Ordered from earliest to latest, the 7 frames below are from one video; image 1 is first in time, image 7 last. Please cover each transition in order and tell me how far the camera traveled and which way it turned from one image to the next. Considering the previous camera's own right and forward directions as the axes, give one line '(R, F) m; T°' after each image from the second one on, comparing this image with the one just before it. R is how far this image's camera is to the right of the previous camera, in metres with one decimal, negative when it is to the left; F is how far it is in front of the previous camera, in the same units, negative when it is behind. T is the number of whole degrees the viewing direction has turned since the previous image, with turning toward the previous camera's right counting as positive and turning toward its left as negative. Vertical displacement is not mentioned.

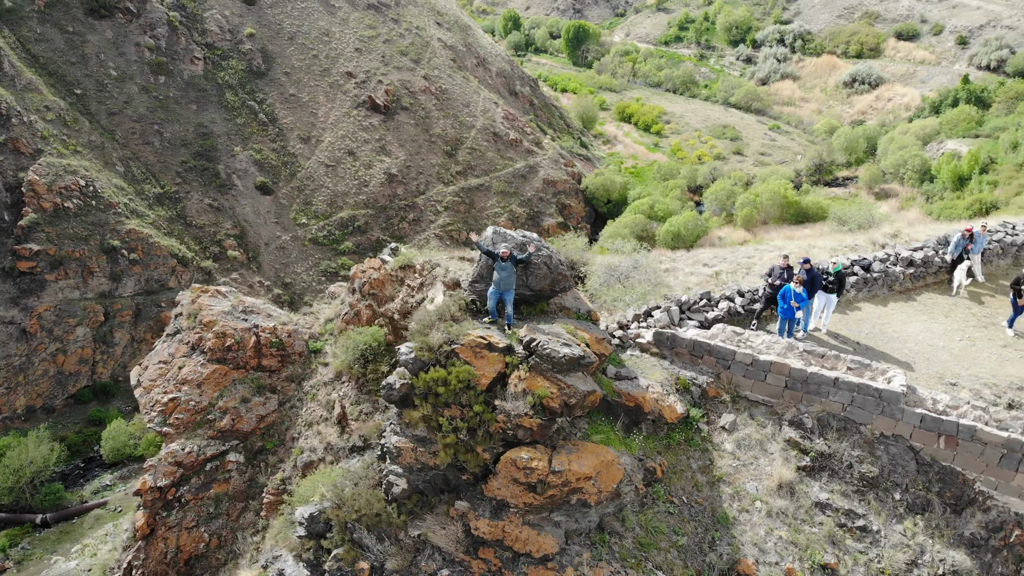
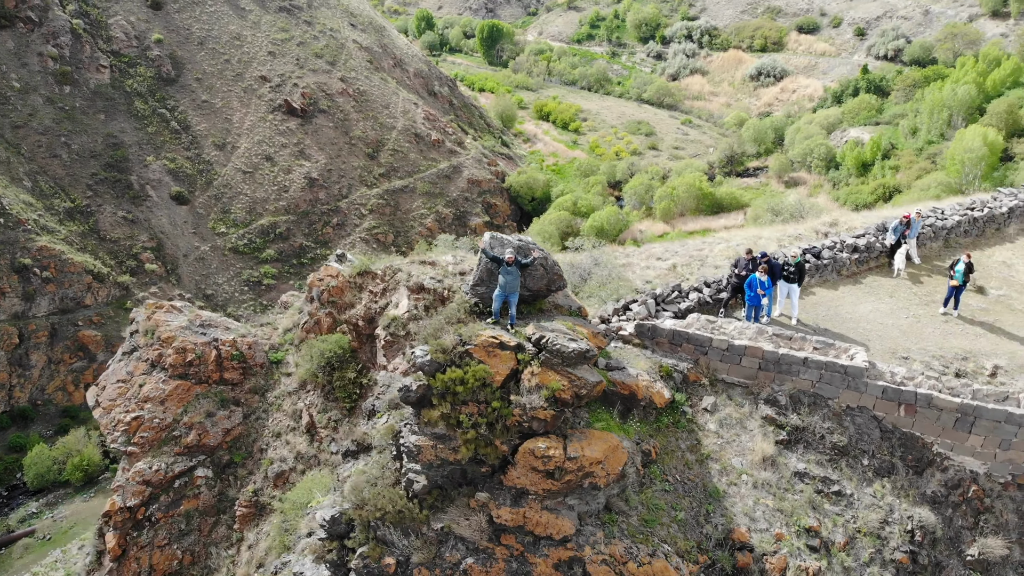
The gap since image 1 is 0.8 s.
(-0.7, -0.4) m; +6°
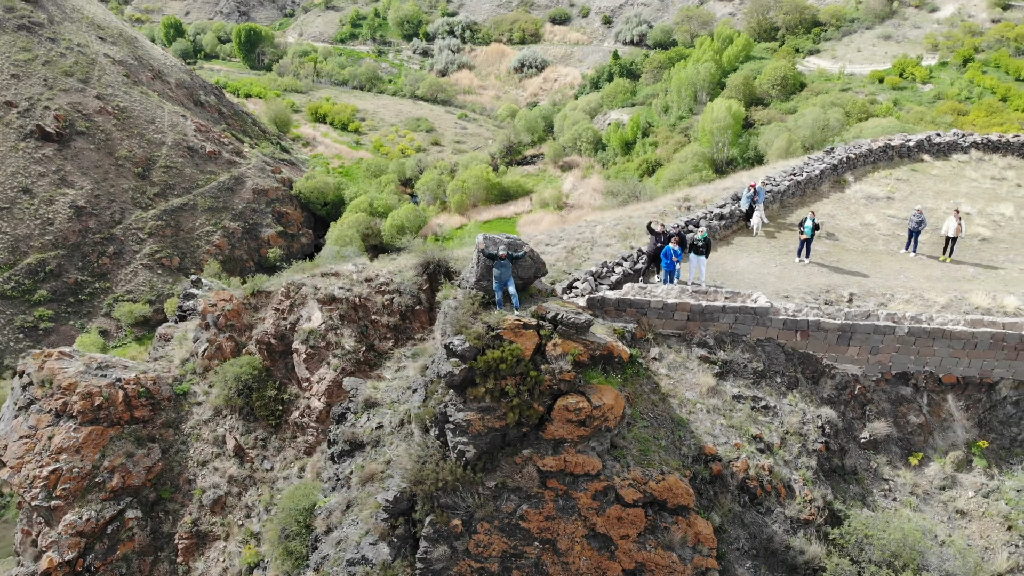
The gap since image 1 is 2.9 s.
(-2.3, -1.1) m; +15°
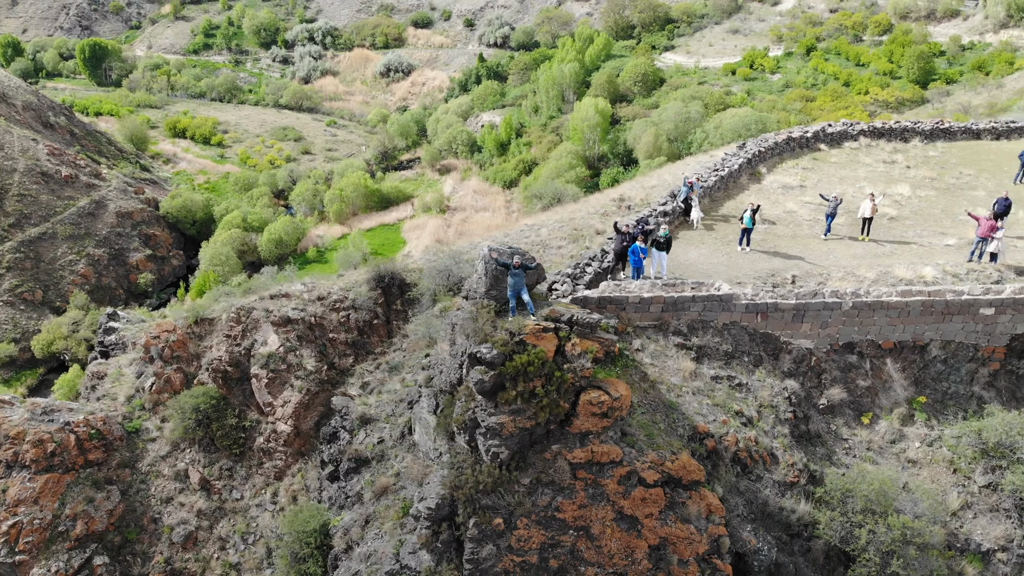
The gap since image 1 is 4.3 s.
(-1.5, -0.4) m; +9°
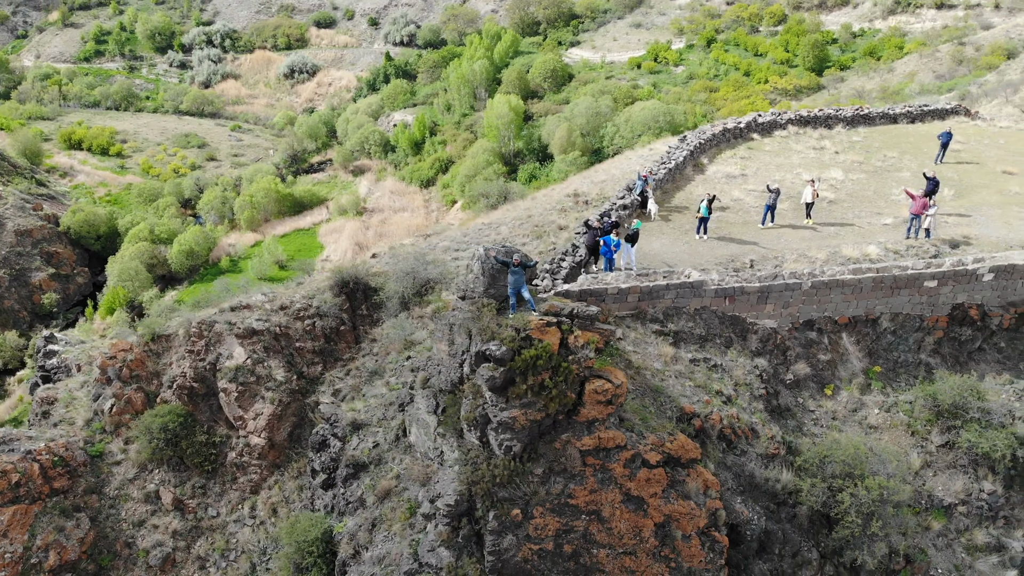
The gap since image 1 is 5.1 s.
(-1.0, -0.2) m; +6°
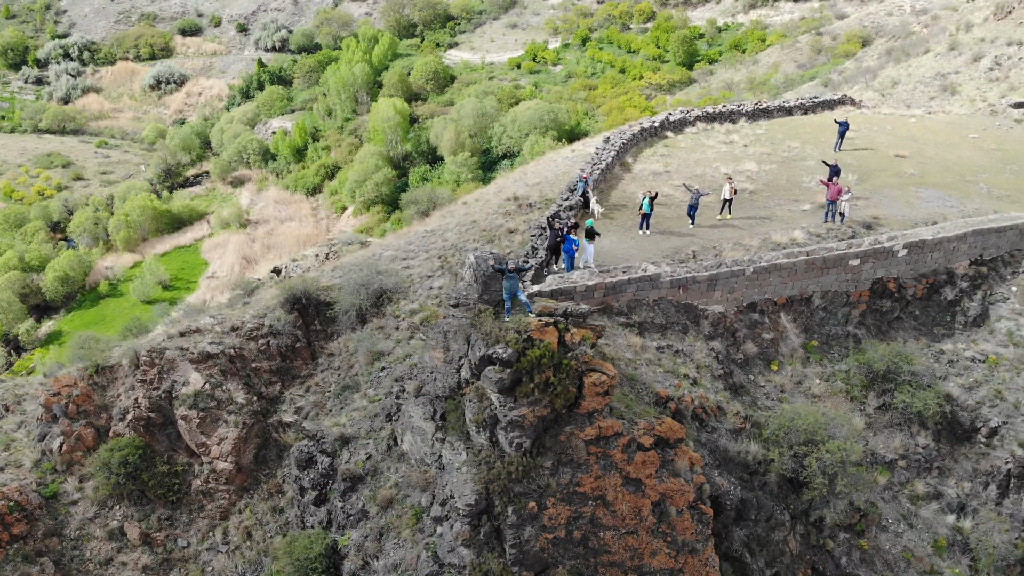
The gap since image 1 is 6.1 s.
(-1.3, -0.4) m; +8°
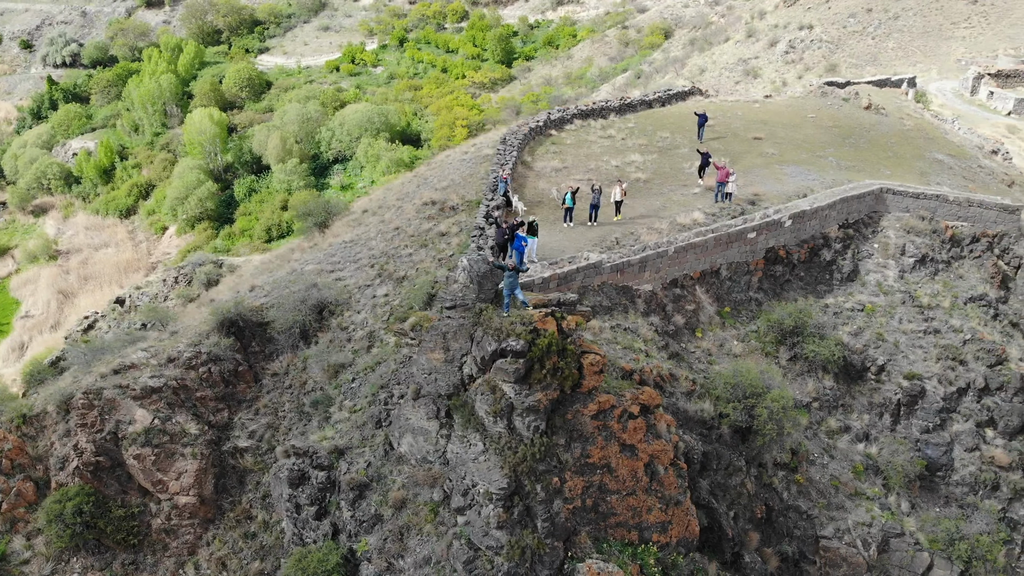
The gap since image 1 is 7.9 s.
(-2.2, -0.6) m; +12°
